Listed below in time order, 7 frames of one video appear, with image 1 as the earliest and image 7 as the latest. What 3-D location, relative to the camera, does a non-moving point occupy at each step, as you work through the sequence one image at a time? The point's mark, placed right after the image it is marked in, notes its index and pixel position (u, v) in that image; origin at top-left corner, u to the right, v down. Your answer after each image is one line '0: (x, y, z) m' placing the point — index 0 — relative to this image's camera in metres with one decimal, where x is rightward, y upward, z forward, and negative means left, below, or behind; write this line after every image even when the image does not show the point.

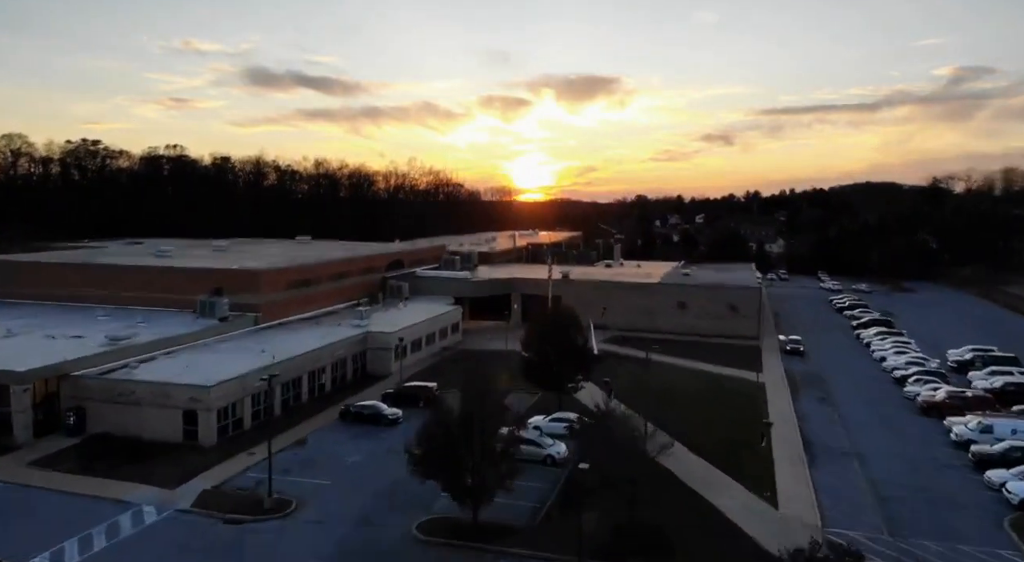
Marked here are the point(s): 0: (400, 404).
0: (-2.7, -3.0, +16.7) m
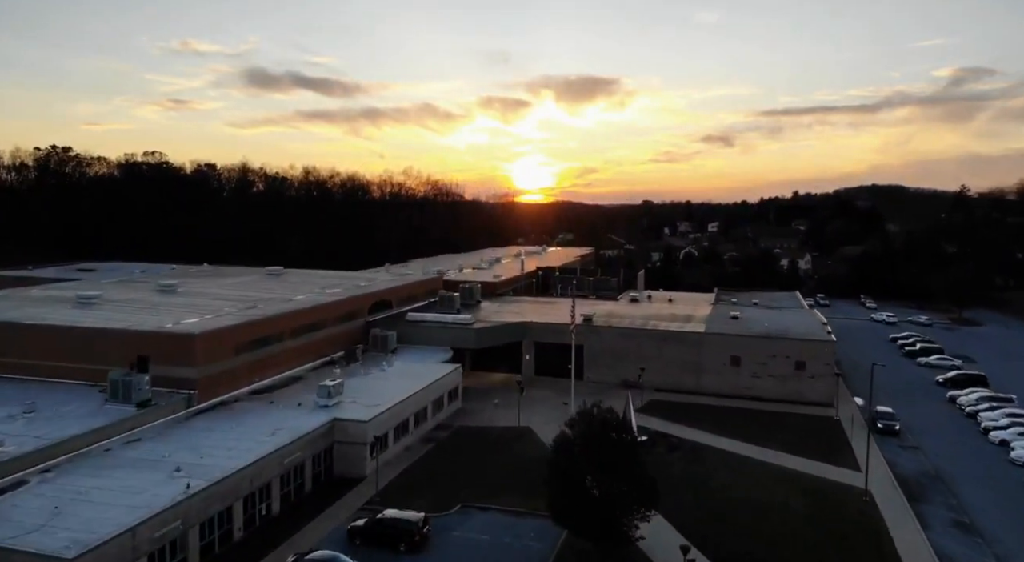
0: (-2.3, -4.5, +11.7) m
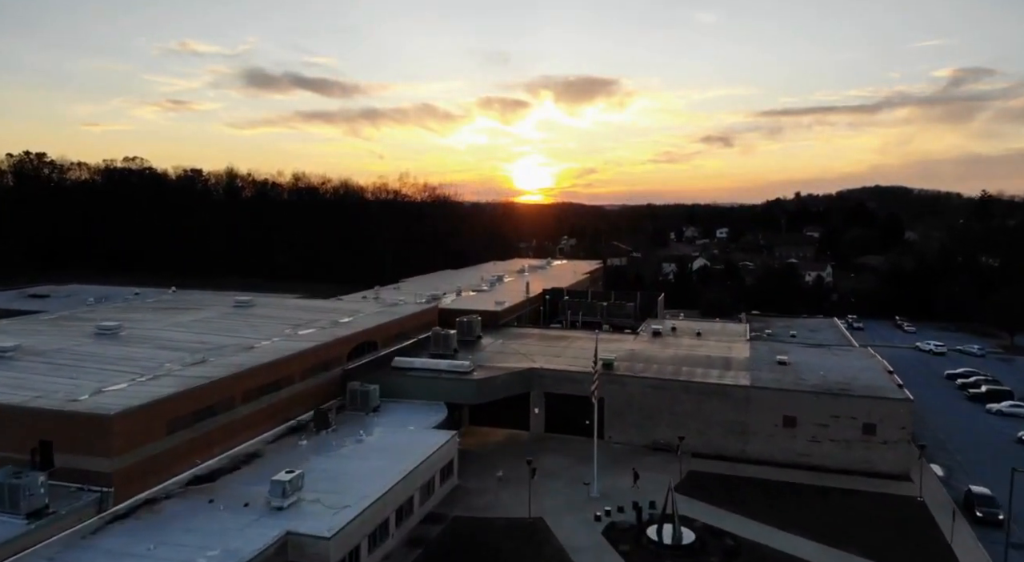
0: (-2.1, -5.6, +8.1) m
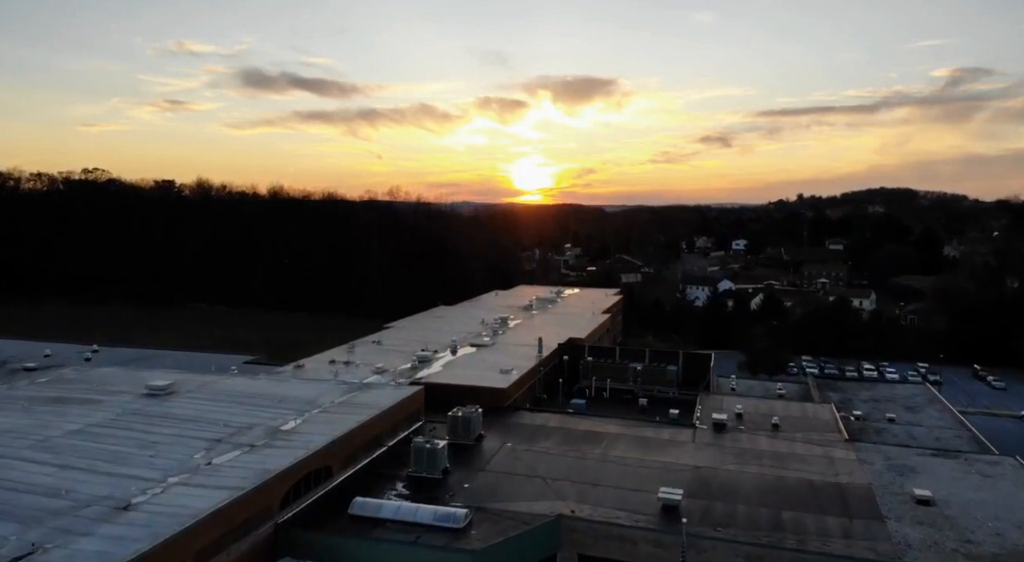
0: (-1.8, -7.5, +1.8) m
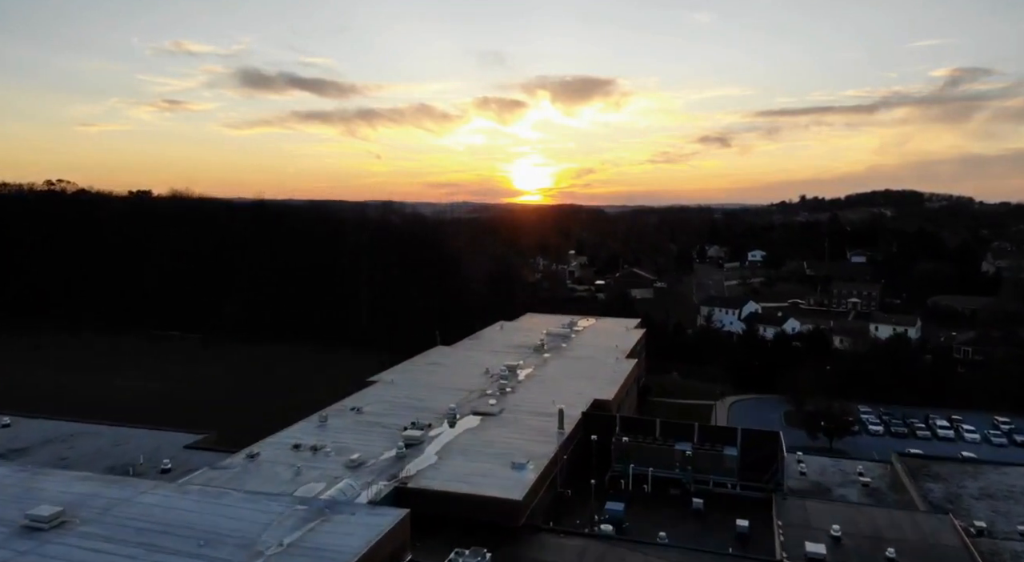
0: (-1.4, -9.1, -3.1) m
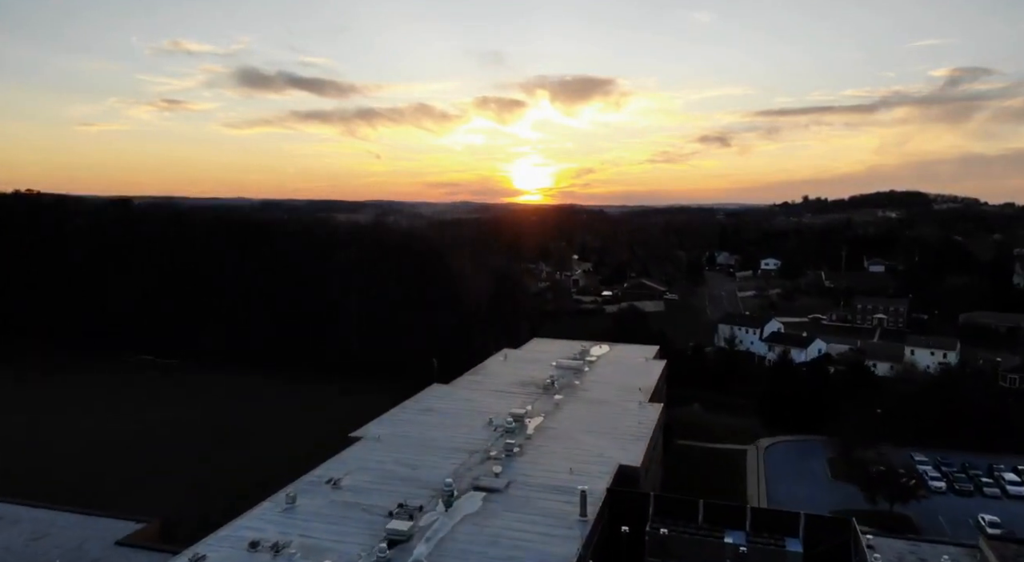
0: (-1.1, -10.3, -6.8) m
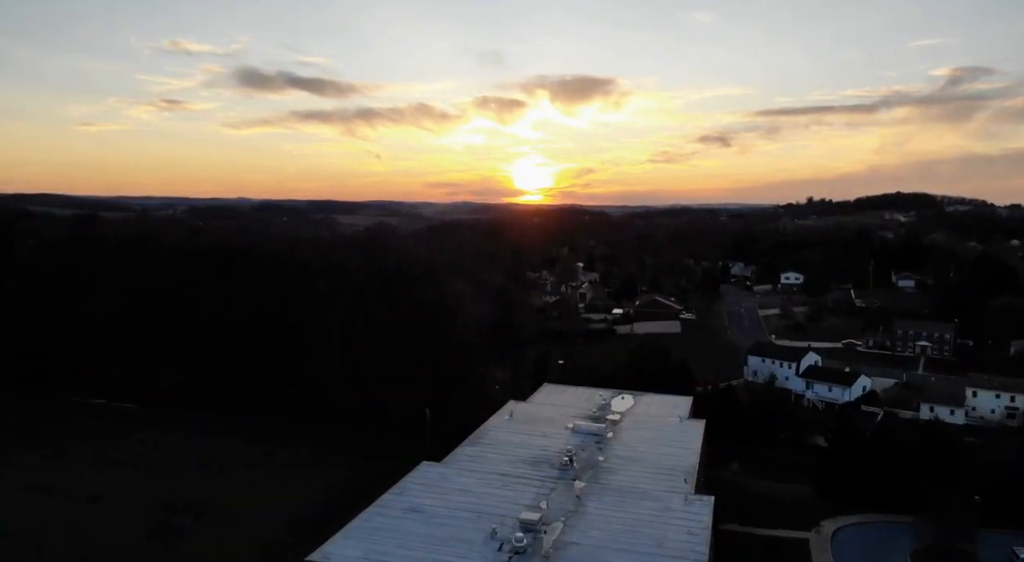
0: (-0.9, -12.0, -12.0) m
